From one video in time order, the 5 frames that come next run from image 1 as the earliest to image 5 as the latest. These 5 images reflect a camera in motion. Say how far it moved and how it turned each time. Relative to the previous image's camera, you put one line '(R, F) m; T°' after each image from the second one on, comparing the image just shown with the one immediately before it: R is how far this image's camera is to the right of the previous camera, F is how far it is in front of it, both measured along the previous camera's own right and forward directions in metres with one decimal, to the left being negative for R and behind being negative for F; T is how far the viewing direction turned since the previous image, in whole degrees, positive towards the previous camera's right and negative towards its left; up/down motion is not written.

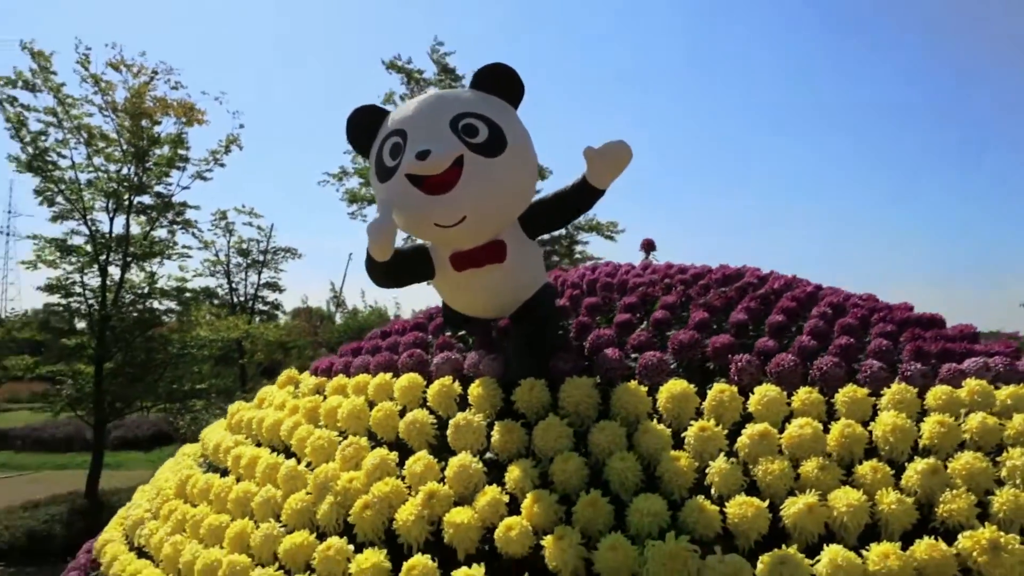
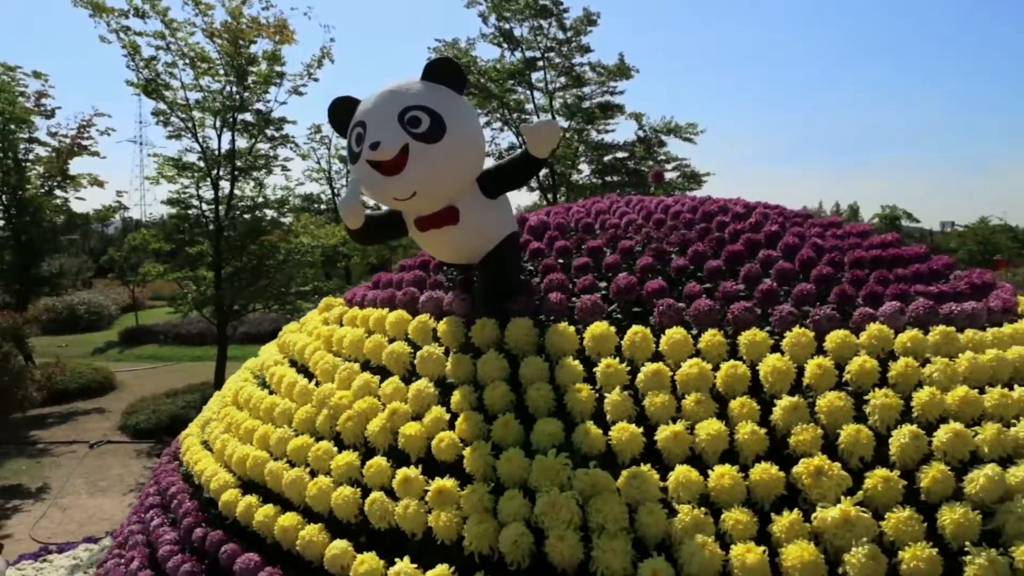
(+0.8, -0.5) m; -9°
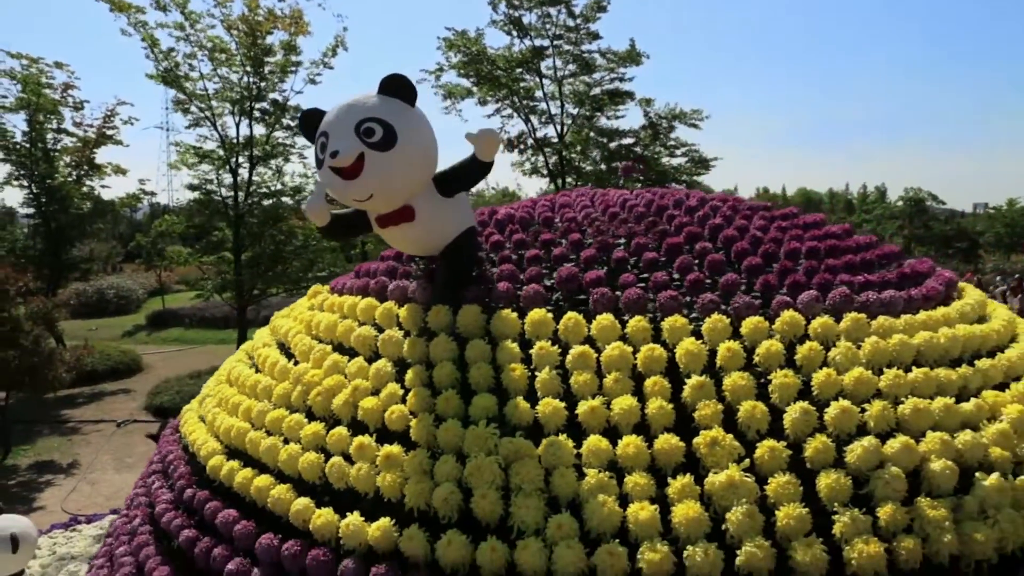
(+0.4, -0.4) m; -2°
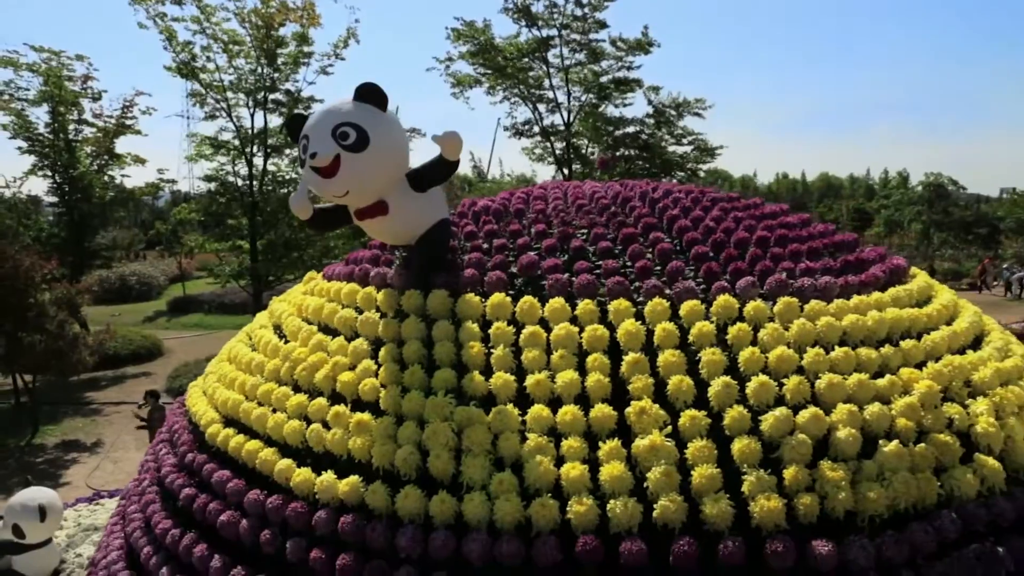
(+0.3, -0.4) m; -1°
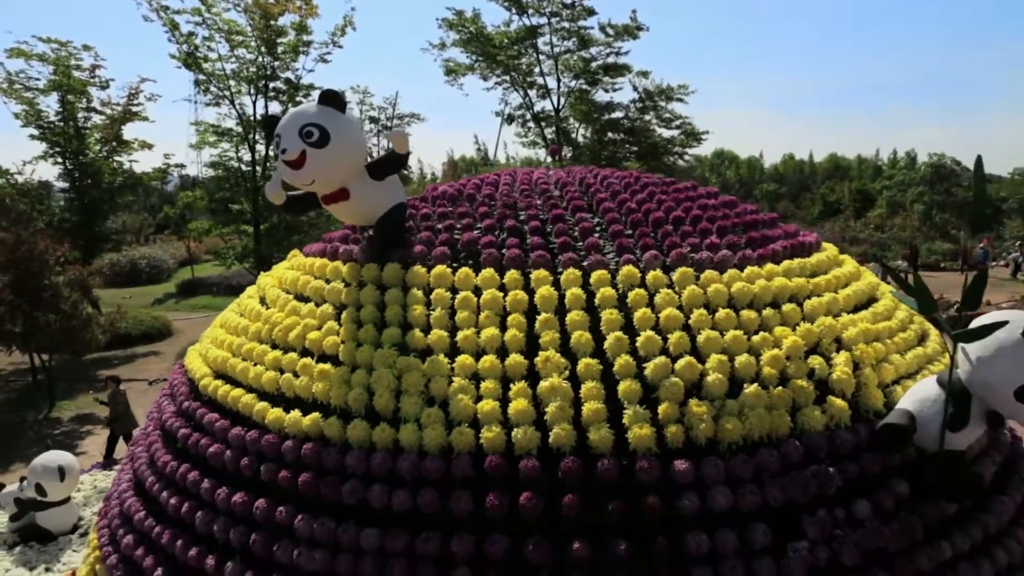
(+0.5, -0.8) m; -1°
